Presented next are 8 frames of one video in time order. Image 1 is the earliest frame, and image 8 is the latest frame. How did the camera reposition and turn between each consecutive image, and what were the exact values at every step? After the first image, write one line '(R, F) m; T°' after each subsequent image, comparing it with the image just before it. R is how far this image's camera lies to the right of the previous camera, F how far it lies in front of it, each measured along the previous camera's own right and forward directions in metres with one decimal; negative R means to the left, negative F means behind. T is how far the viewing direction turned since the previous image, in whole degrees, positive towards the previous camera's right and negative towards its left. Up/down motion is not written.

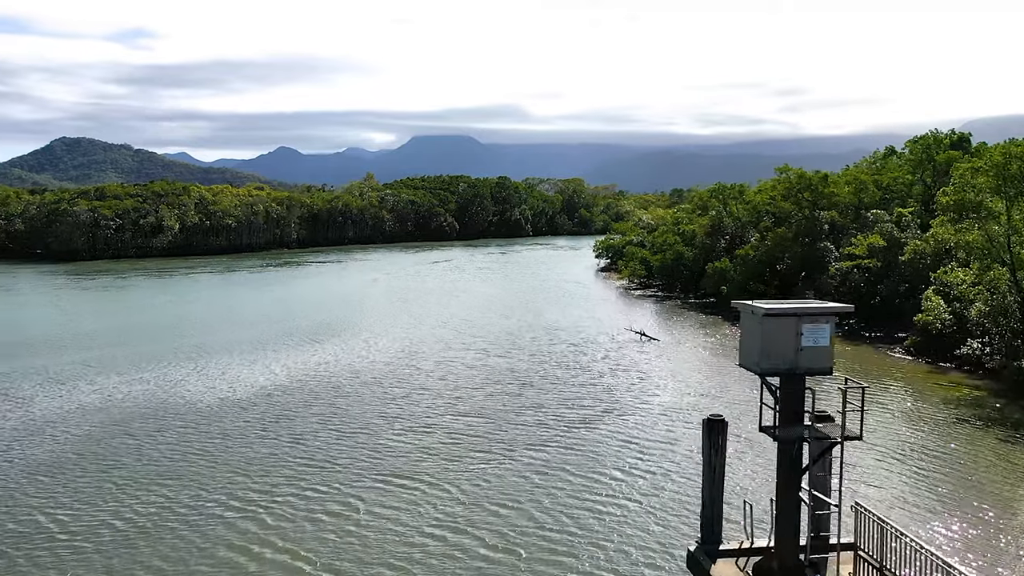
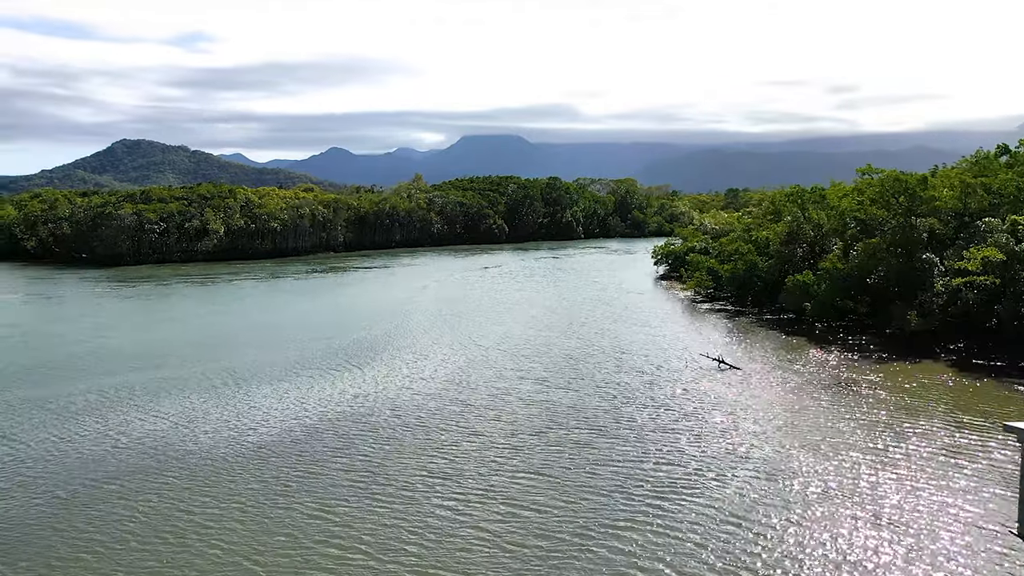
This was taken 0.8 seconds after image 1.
(-0.4, +3.1) m; -3°
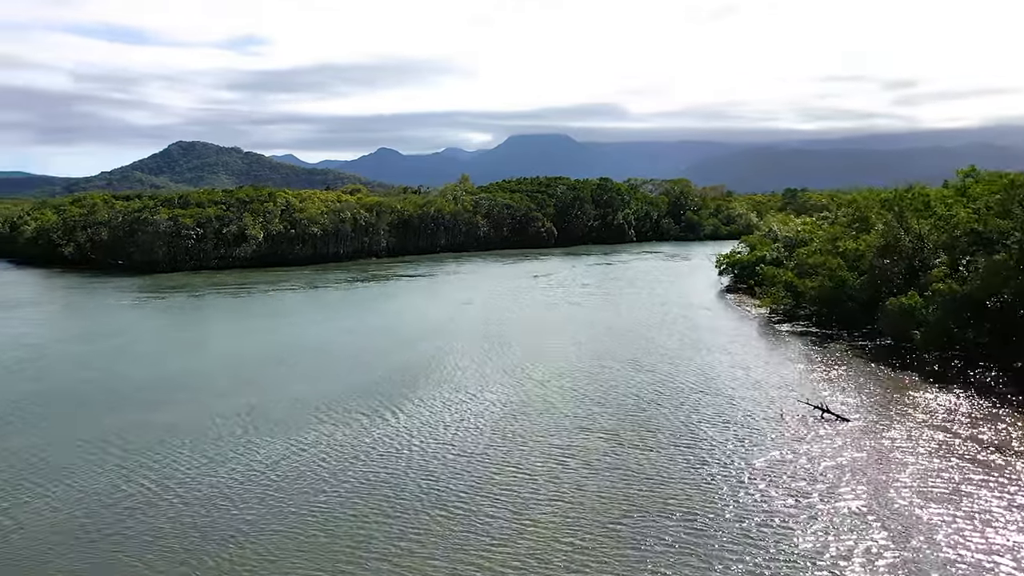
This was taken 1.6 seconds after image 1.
(-0.4, +4.0) m; -3°
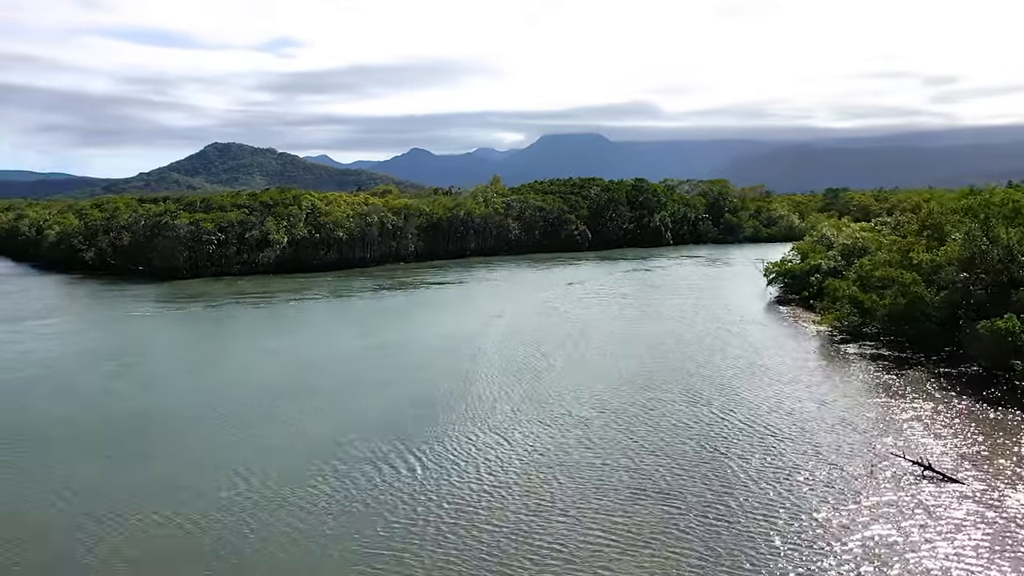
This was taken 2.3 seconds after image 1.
(-0.1, +3.2) m; -2°
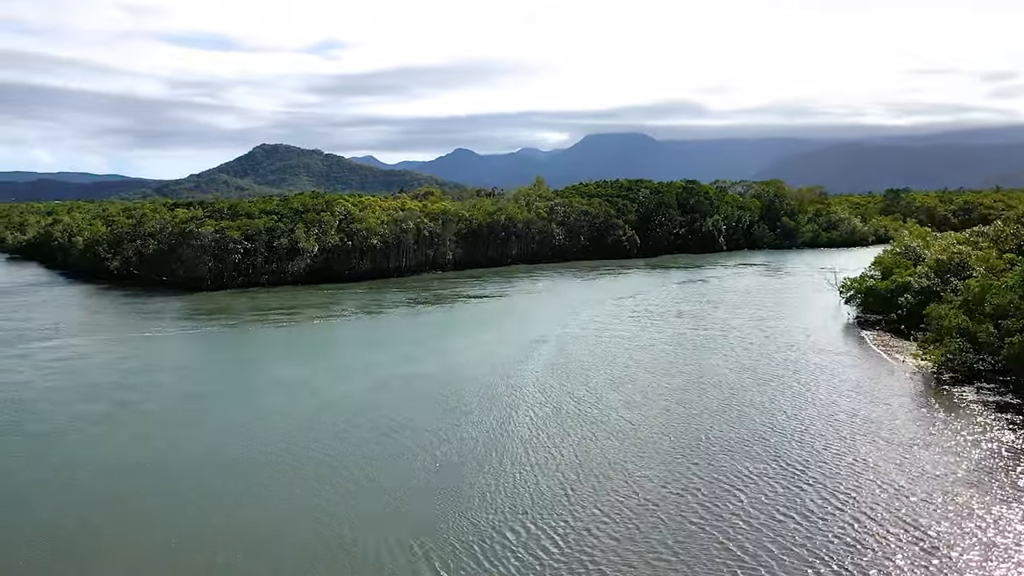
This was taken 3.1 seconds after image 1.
(-0.1, +4.7) m; -3°
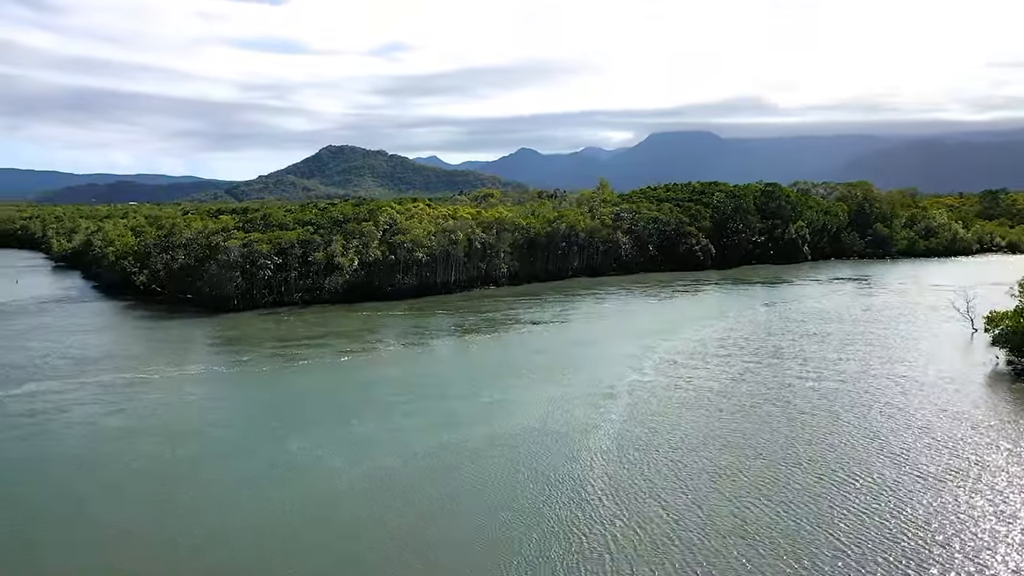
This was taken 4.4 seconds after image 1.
(0.0, +7.4) m; -4°
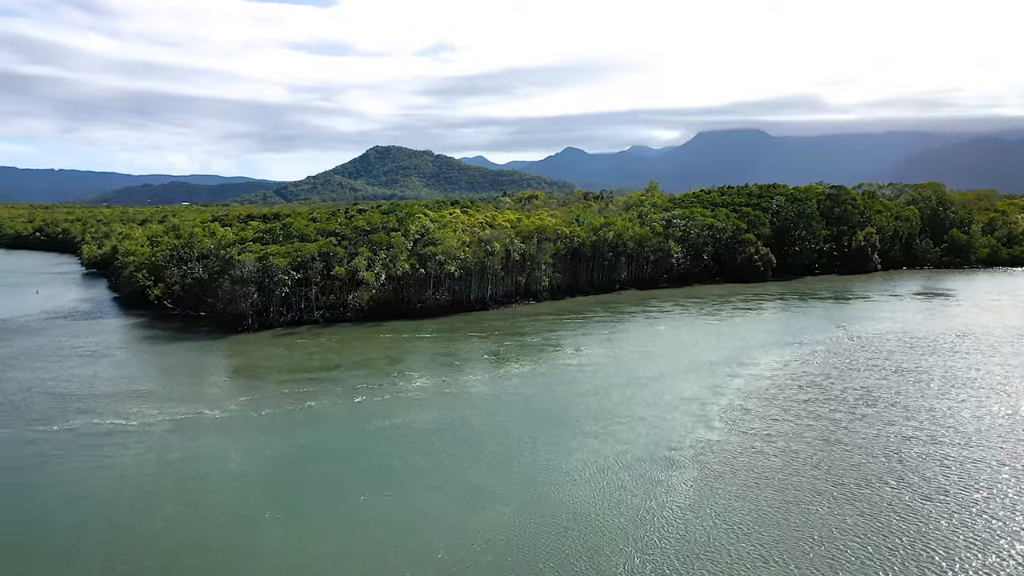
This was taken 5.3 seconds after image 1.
(+0.2, +5.6) m; -3°
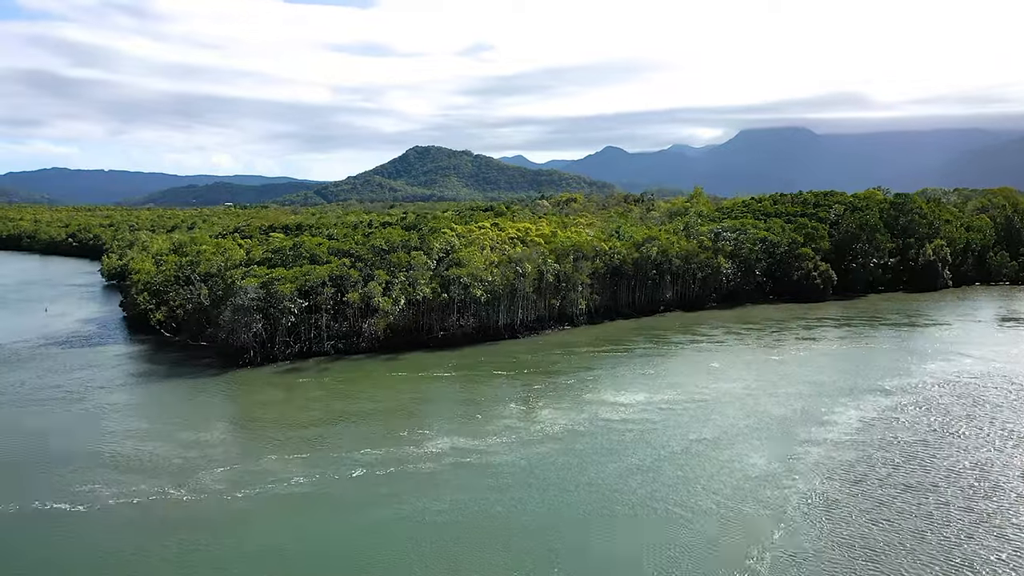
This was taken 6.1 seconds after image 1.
(+0.4, +5.6) m; -3°
